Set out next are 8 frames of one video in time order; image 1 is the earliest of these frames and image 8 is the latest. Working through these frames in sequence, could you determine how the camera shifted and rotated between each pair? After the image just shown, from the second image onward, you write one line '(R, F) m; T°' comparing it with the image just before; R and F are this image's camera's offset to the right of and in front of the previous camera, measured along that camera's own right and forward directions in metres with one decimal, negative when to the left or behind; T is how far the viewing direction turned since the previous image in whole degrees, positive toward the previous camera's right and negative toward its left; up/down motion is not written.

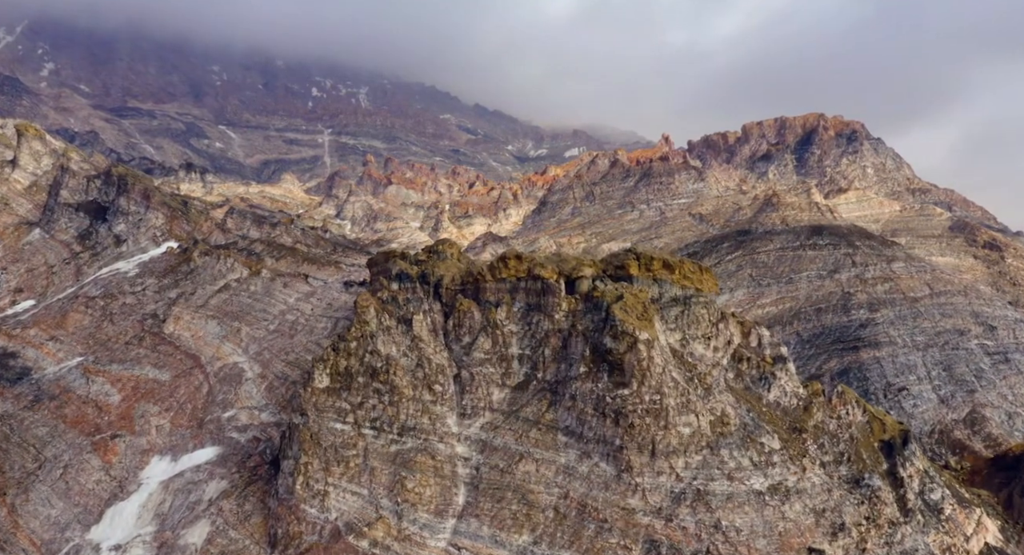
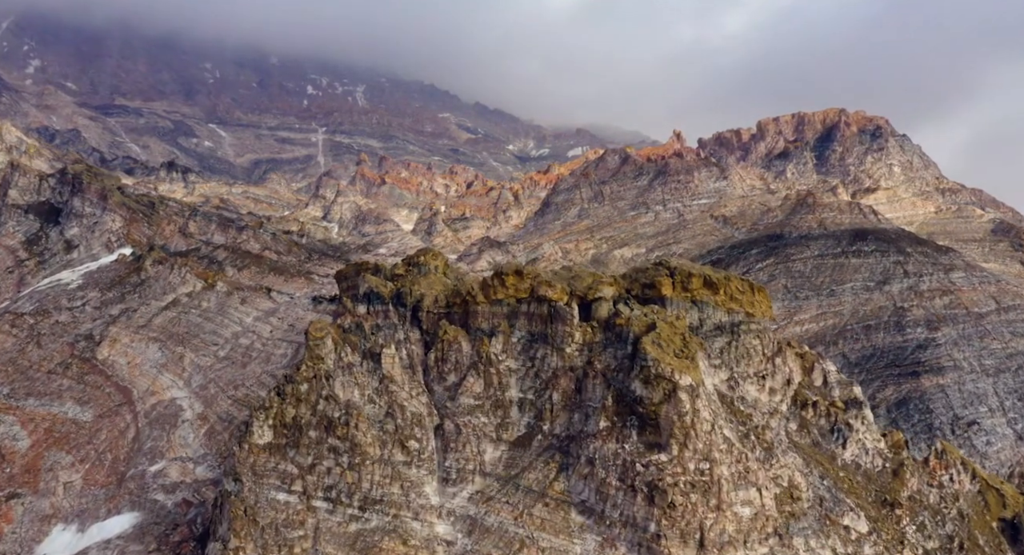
(+0.1, +7.1) m; 0°
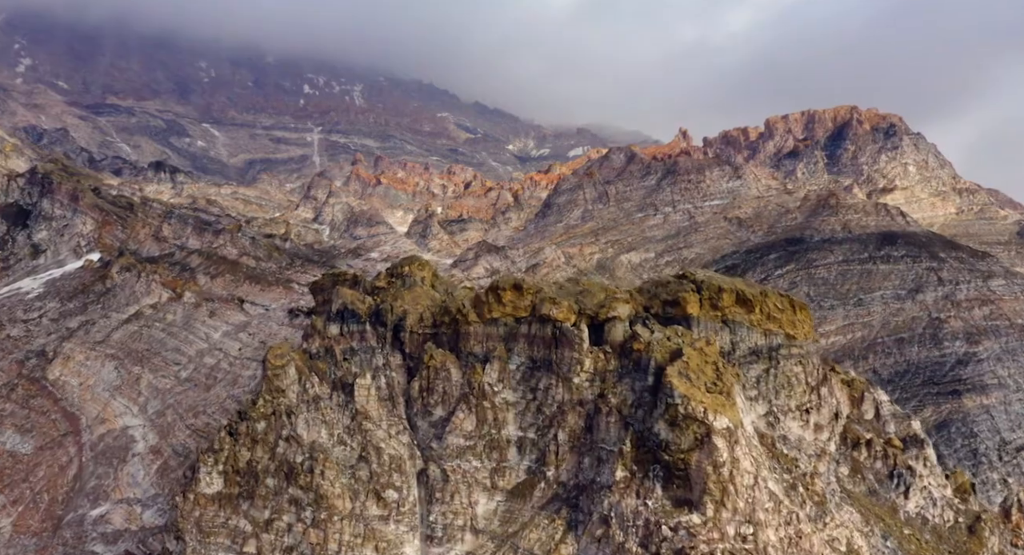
(+0.1, +3.9) m; 0°
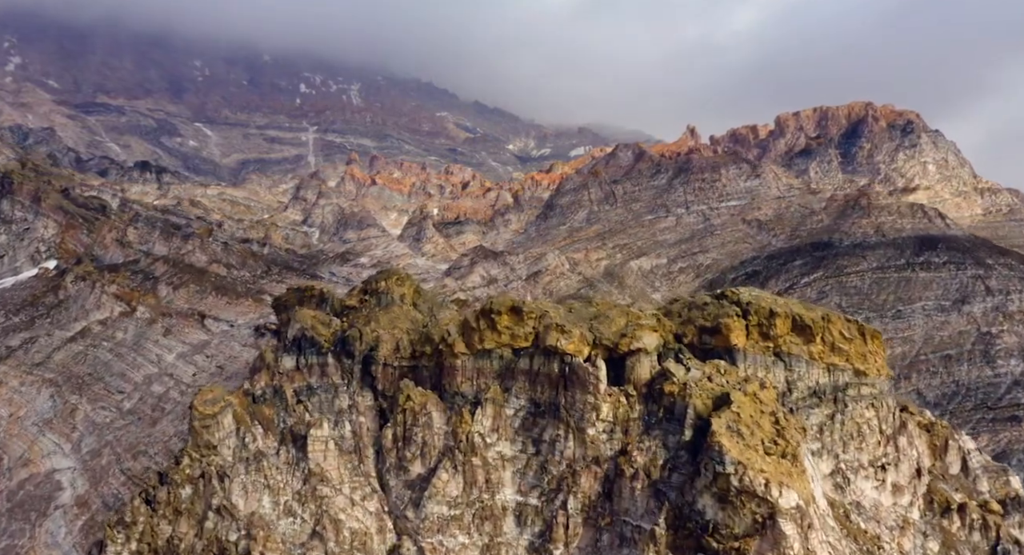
(+0.1, +4.4) m; 0°
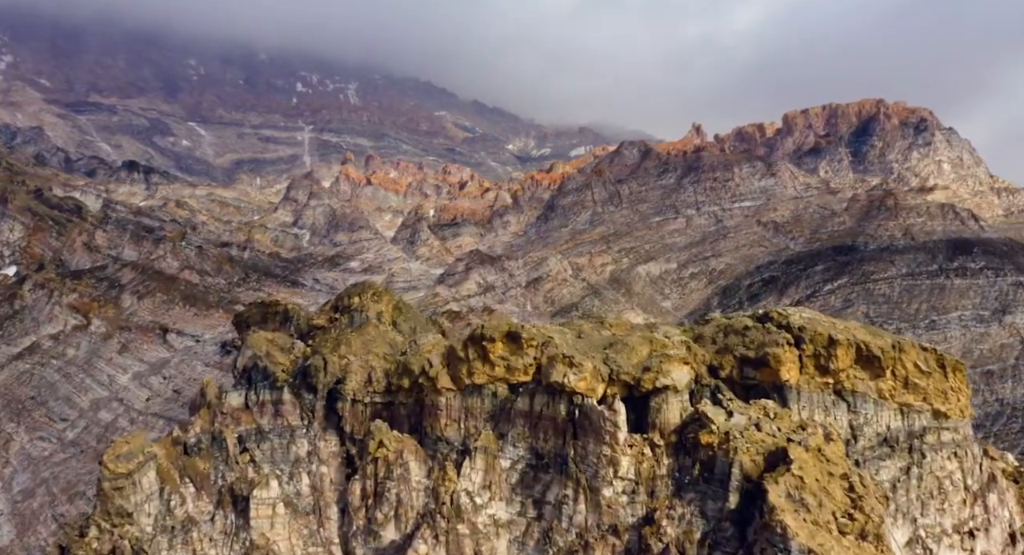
(+0.1, +3.3) m; 0°
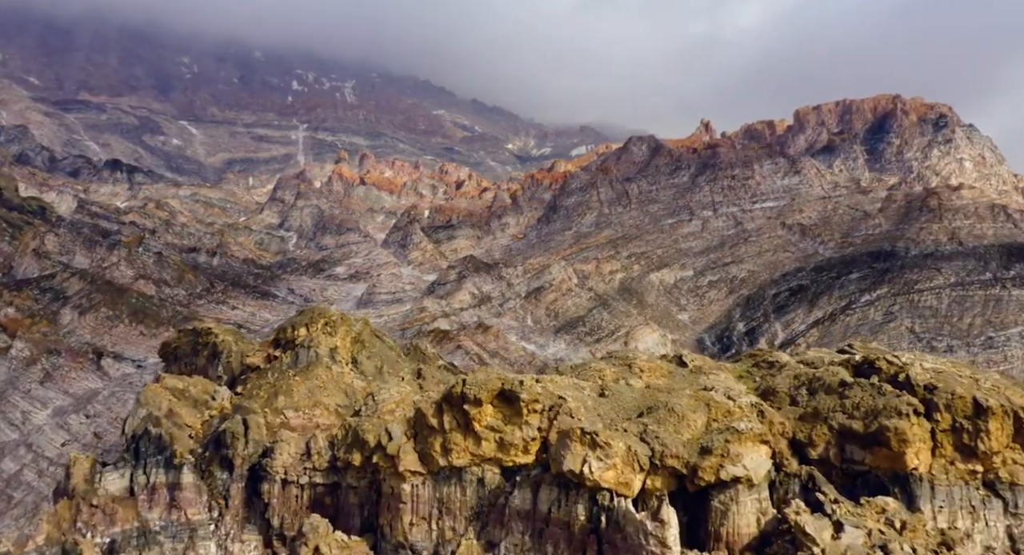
(+0.1, +4.4) m; 0°
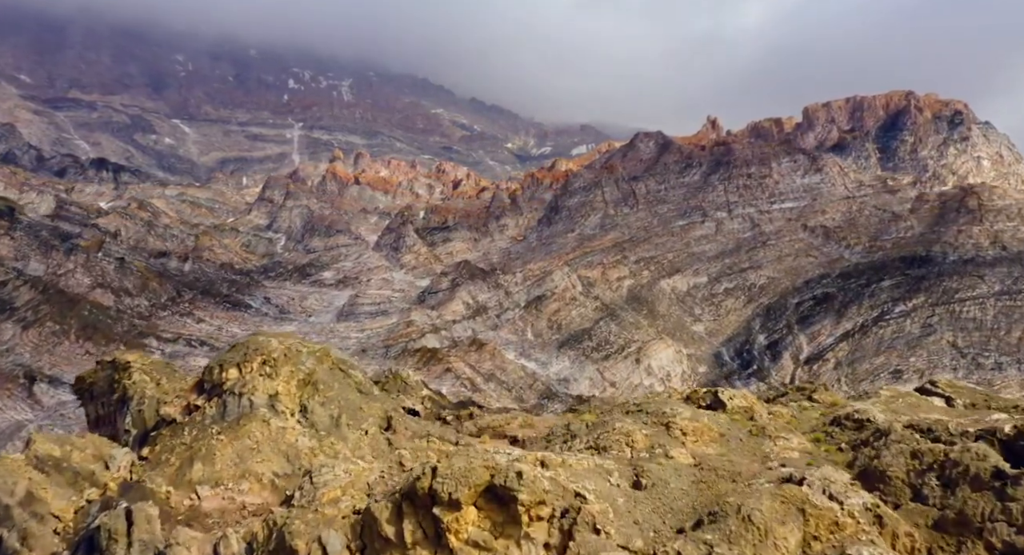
(0.0, +3.3) m; 0°
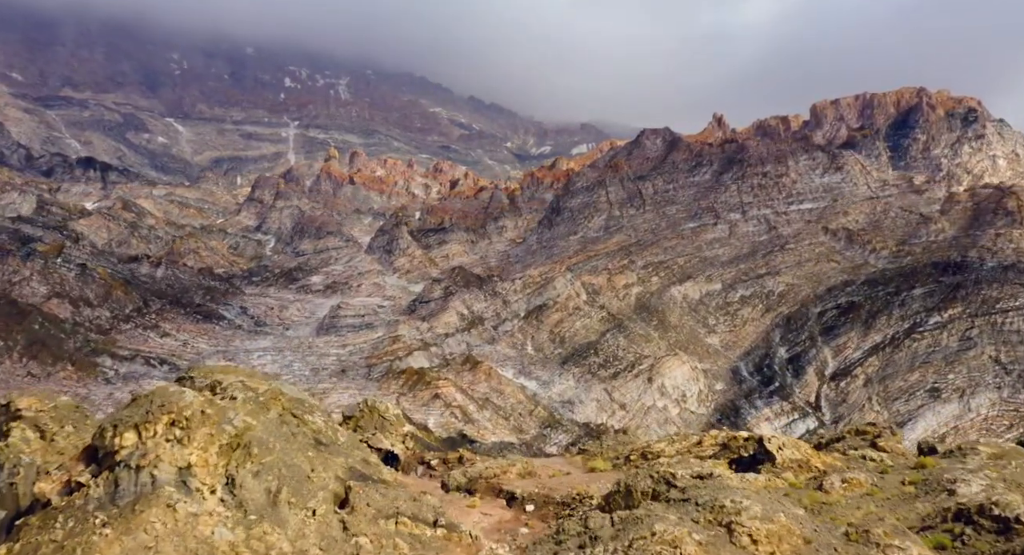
(0.0, +2.7) m; 0°
